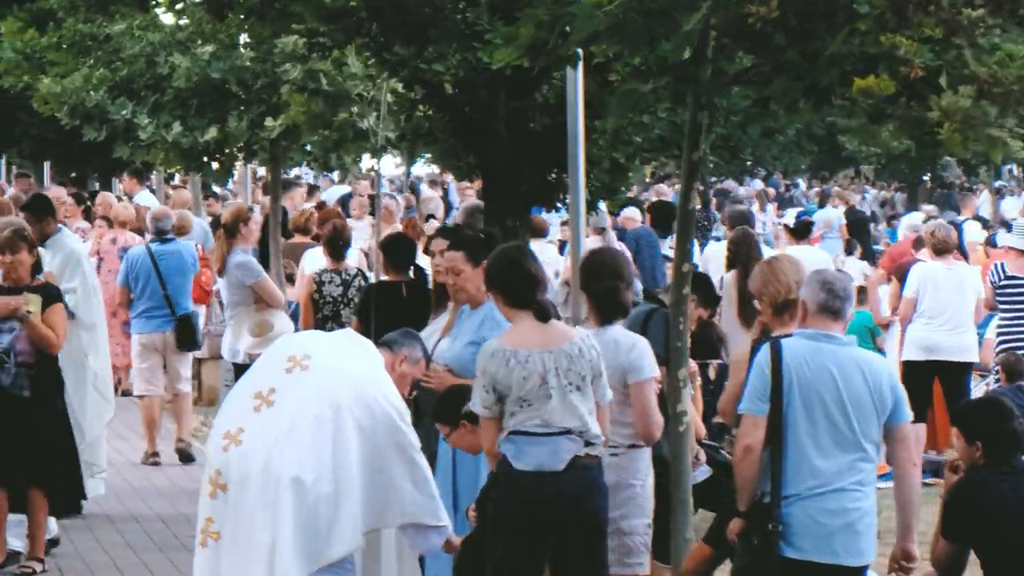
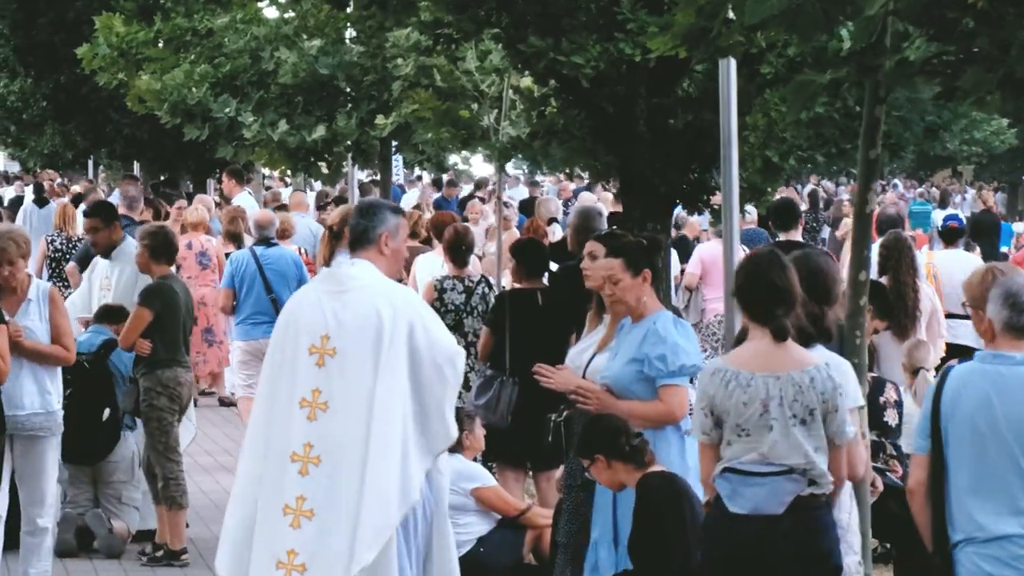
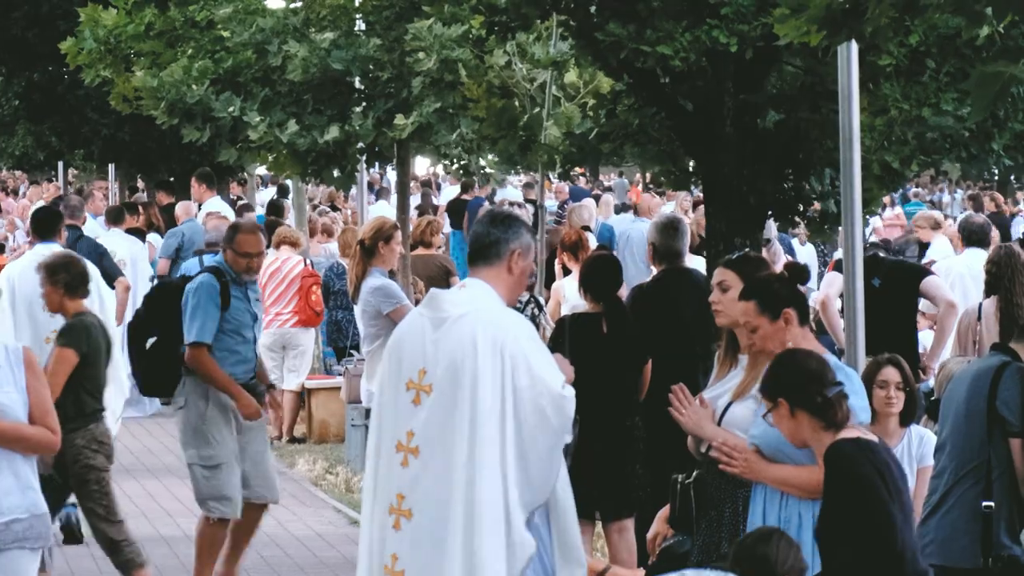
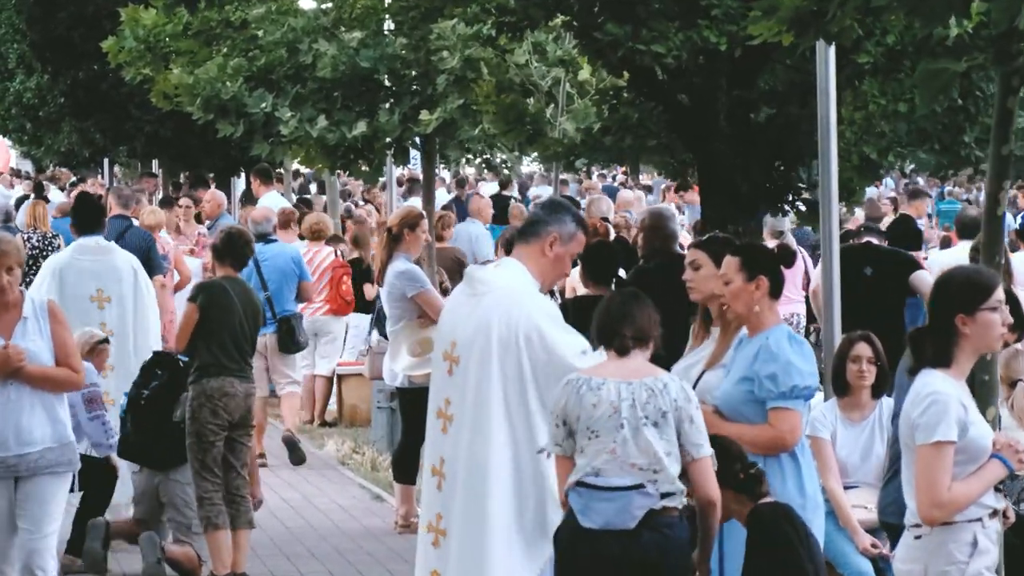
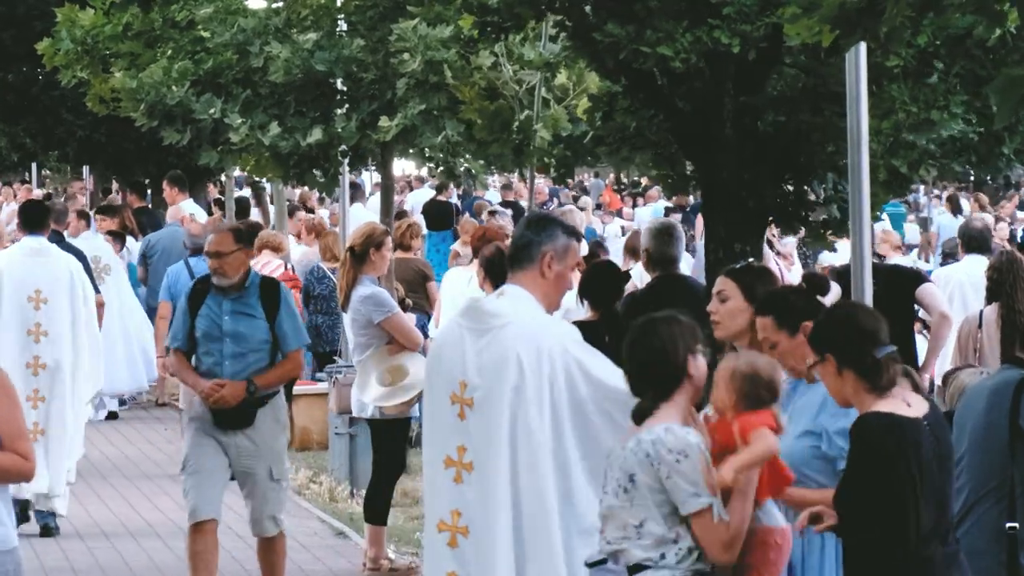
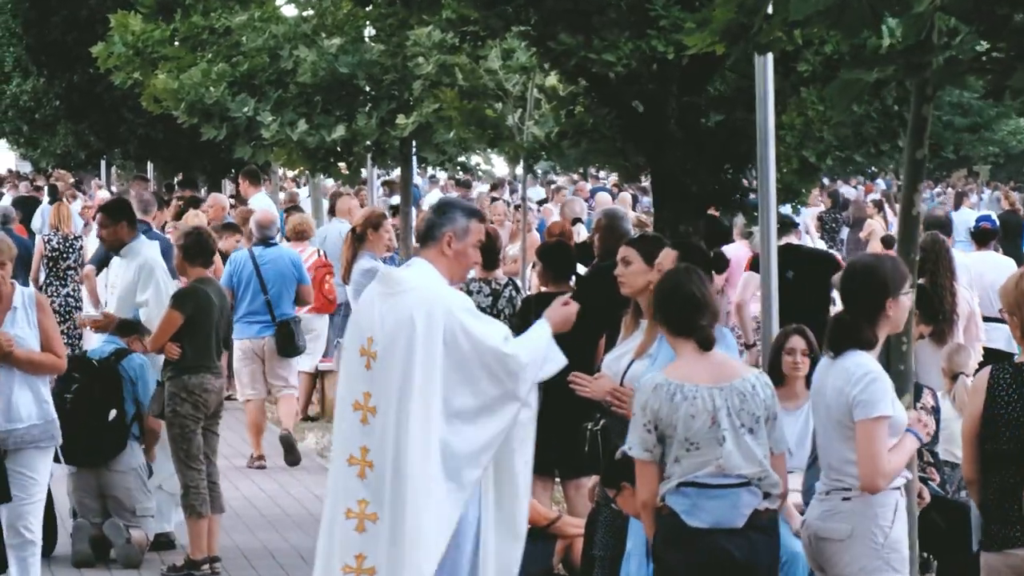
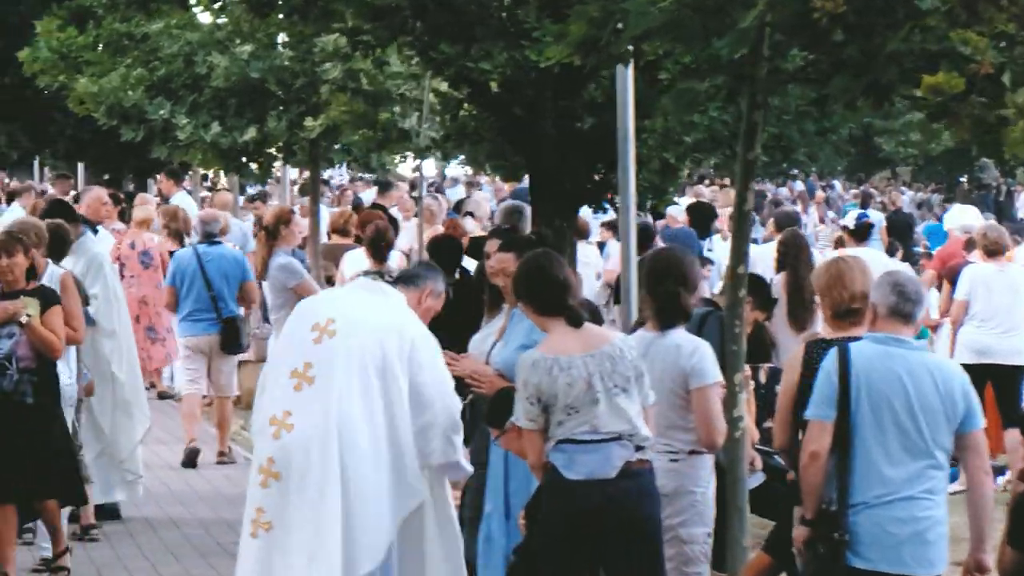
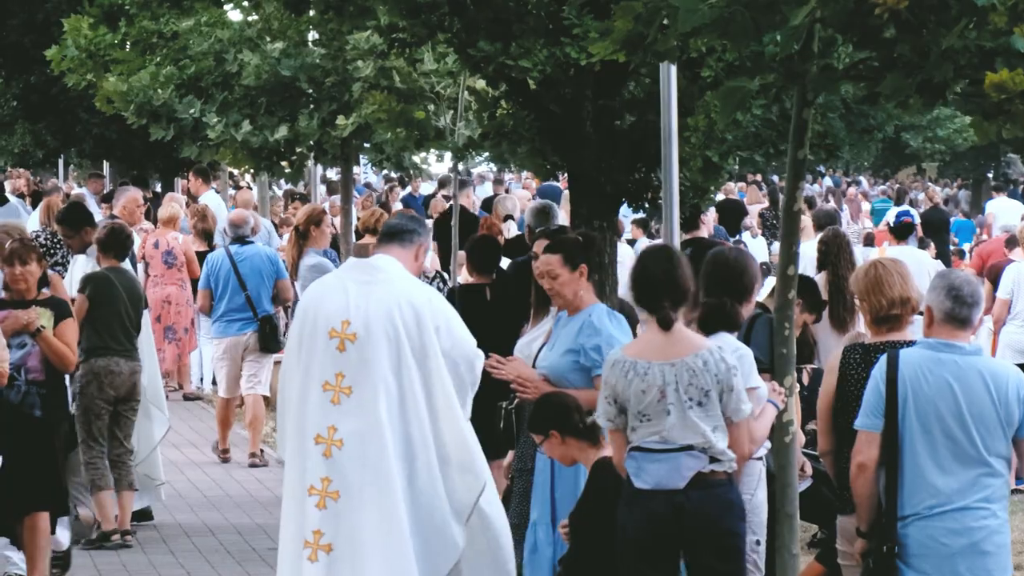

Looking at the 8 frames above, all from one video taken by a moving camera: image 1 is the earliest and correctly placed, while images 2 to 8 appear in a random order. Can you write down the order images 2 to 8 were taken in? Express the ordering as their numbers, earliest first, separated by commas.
7, 8, 2, 6, 4, 3, 5
